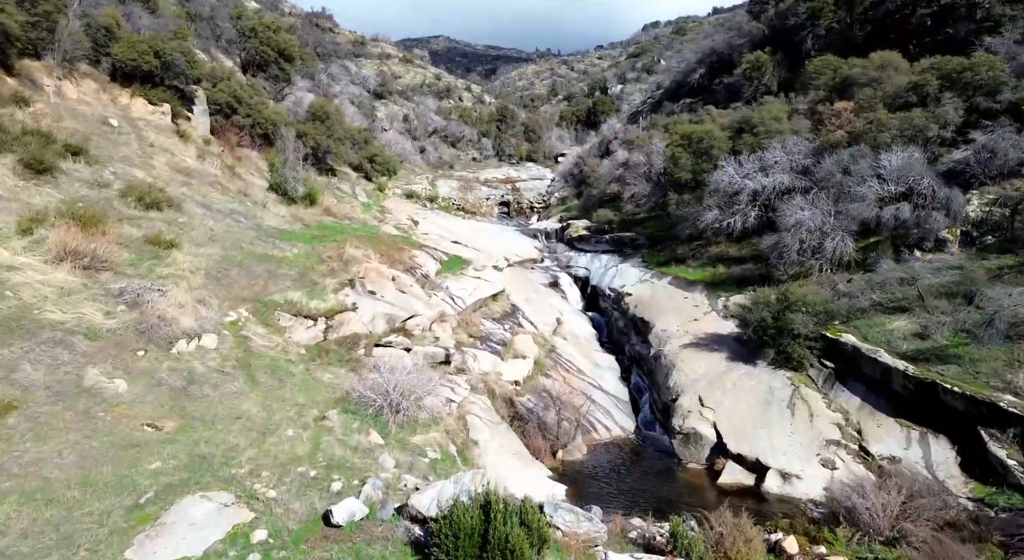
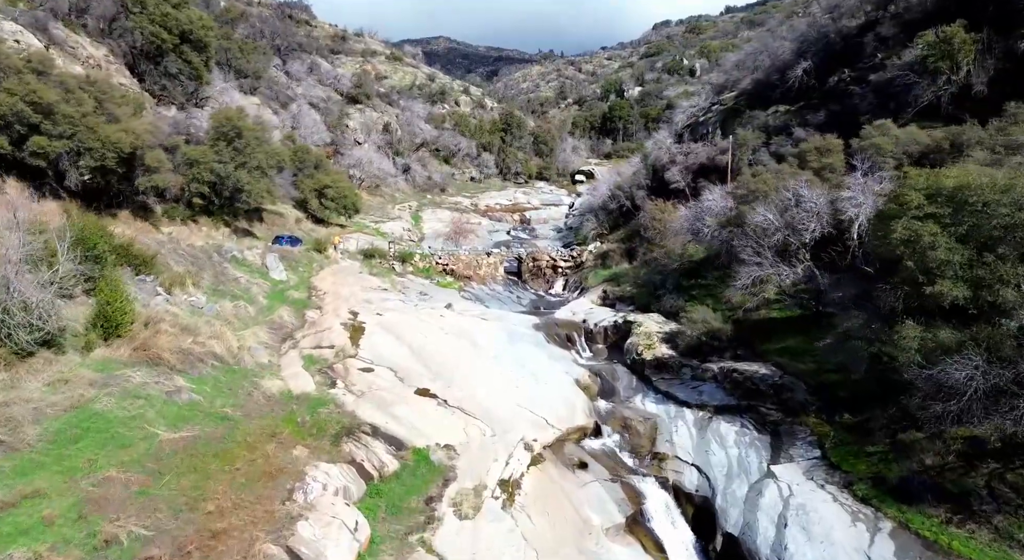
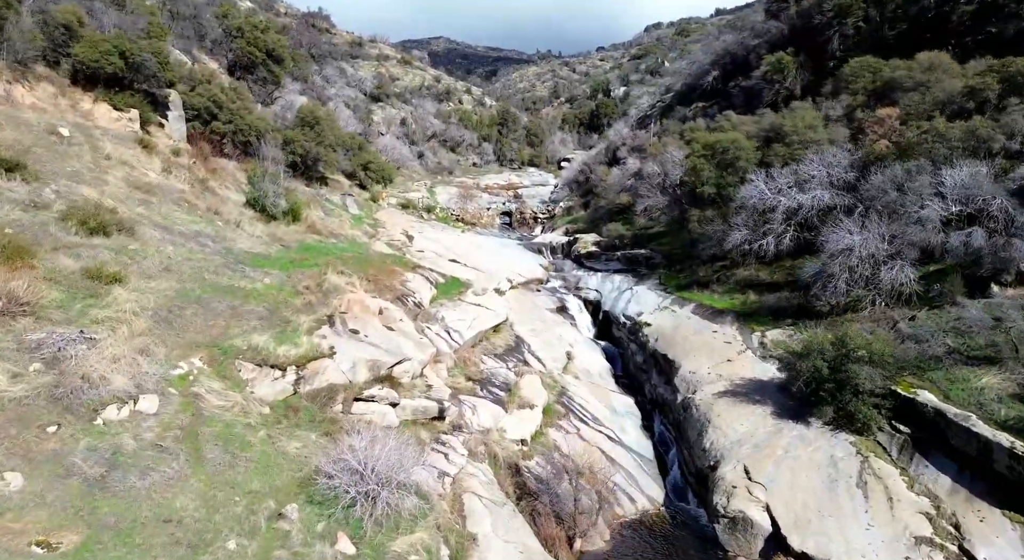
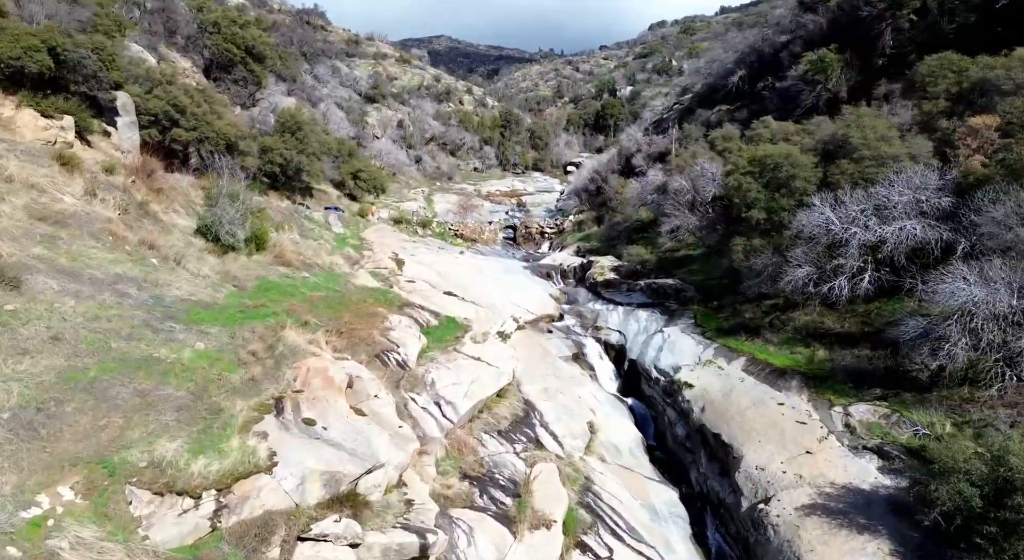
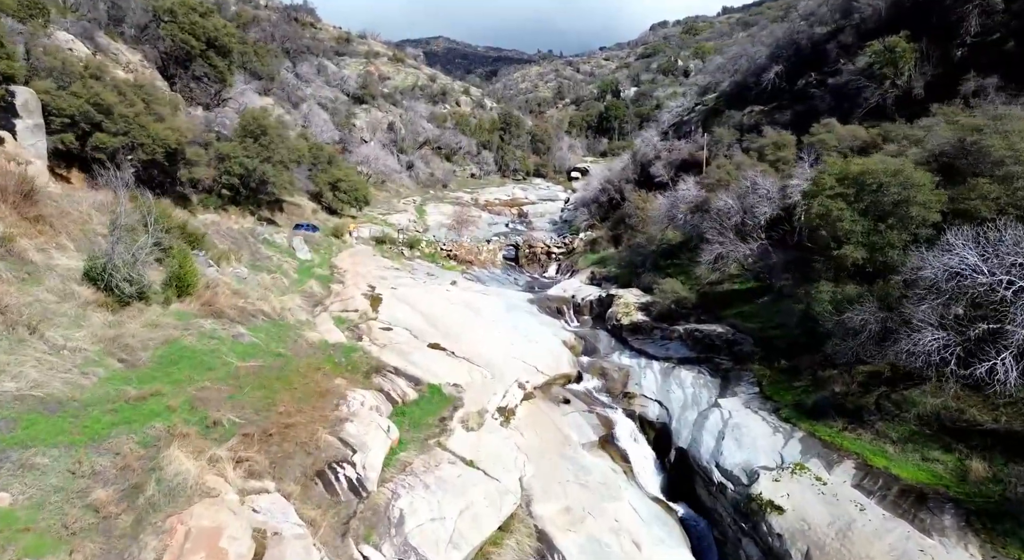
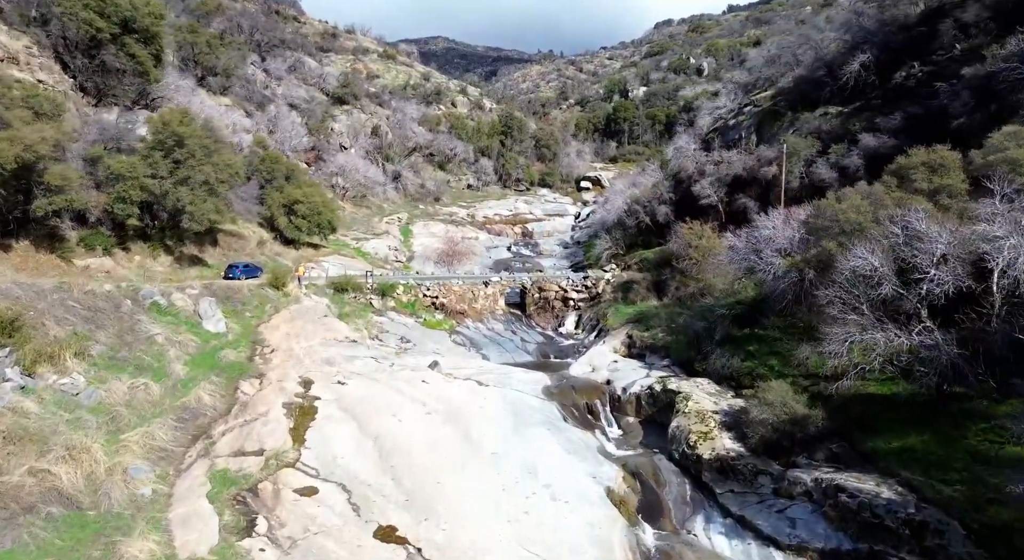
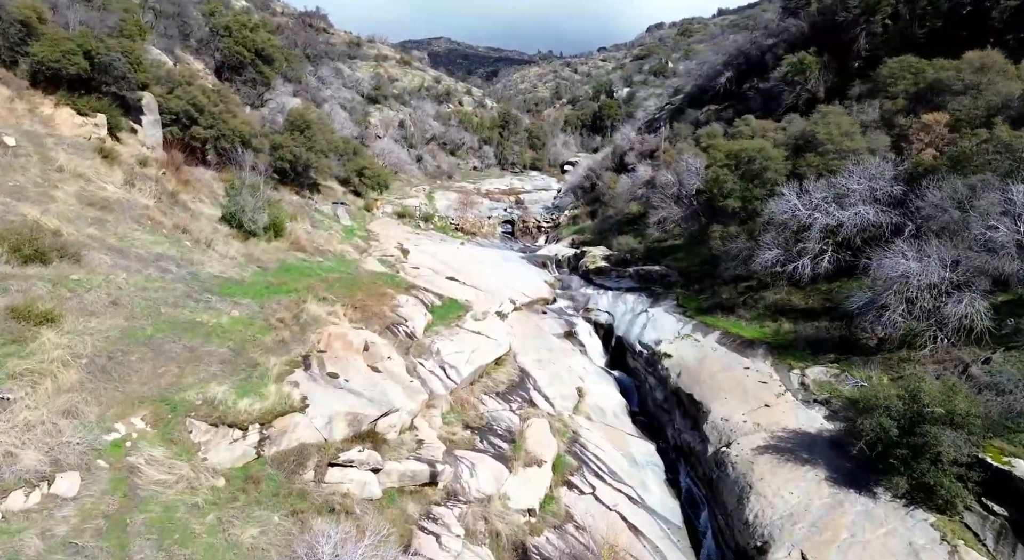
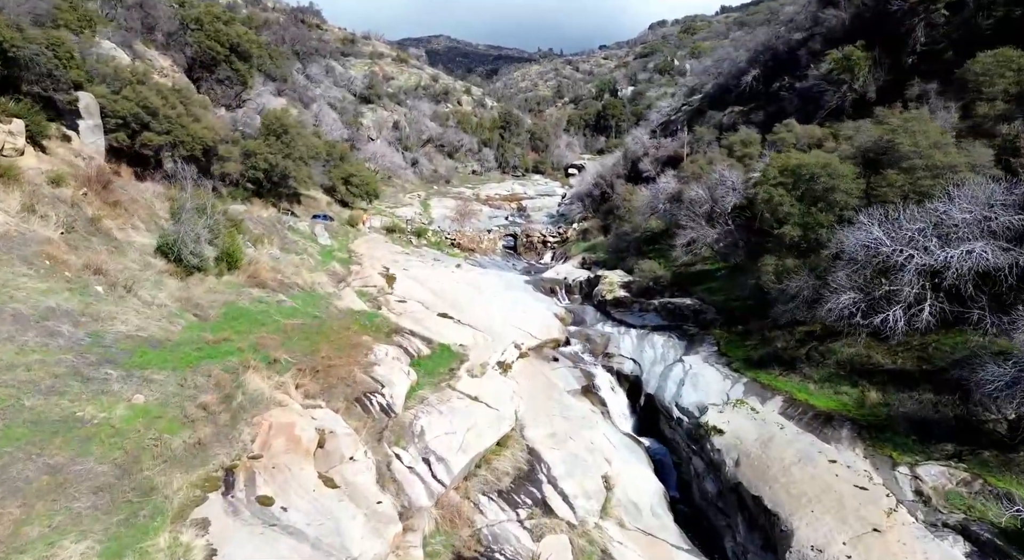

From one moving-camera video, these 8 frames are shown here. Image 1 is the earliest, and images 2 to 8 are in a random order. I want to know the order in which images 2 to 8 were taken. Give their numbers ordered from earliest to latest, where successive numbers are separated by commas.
3, 7, 4, 8, 5, 2, 6
